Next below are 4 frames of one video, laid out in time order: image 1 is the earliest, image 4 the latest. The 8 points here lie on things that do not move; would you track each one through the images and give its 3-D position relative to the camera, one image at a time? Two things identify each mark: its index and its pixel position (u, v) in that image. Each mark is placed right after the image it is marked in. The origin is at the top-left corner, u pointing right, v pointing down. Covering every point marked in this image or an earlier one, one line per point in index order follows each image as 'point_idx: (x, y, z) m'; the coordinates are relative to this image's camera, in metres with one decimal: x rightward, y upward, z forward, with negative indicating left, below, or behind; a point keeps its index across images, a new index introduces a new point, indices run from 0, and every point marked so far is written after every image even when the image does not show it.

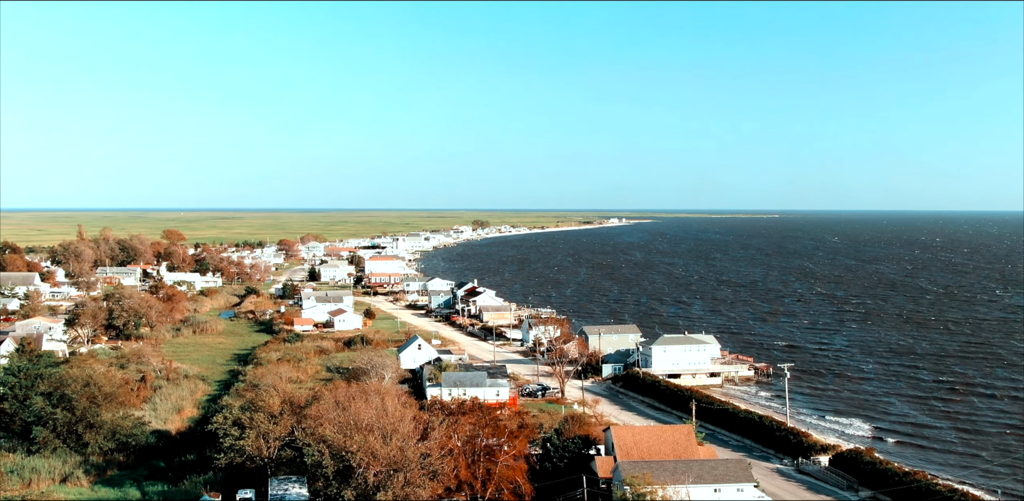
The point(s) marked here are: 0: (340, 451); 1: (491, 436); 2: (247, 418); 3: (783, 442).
0: (-3.6, -4.3, +16.9) m
1: (-0.5, -4.4, +18.2) m
2: (-6.5, -4.1, +19.0) m
3: (+6.5, -4.6, +18.5) m
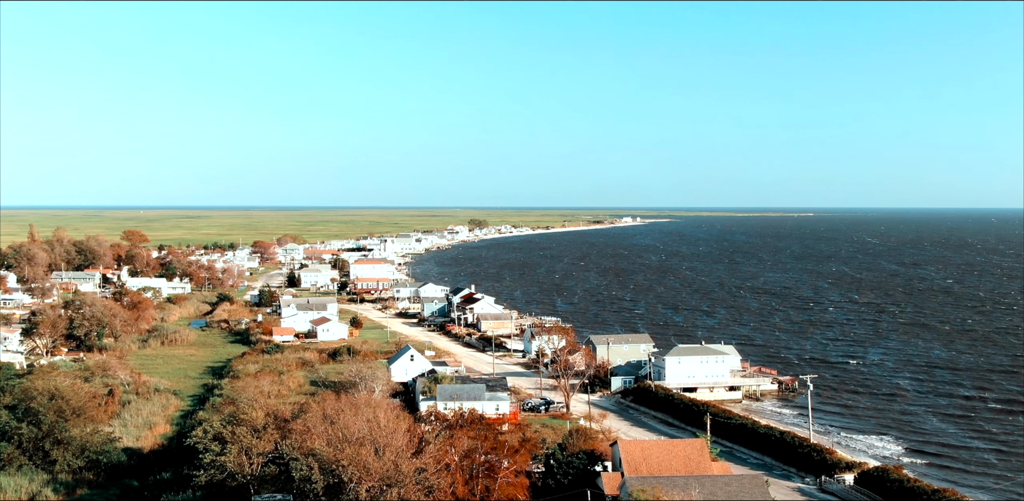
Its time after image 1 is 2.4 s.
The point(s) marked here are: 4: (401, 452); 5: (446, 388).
0: (-3.6, -4.3, +15.4) m
1: (-0.5, -4.4, +16.7) m
2: (-6.5, -4.1, +17.5) m
3: (+6.5, -4.6, +17.0) m
4: (-2.3, -4.1, +15.9) m
5: (-1.8, -3.6, +20.0) m
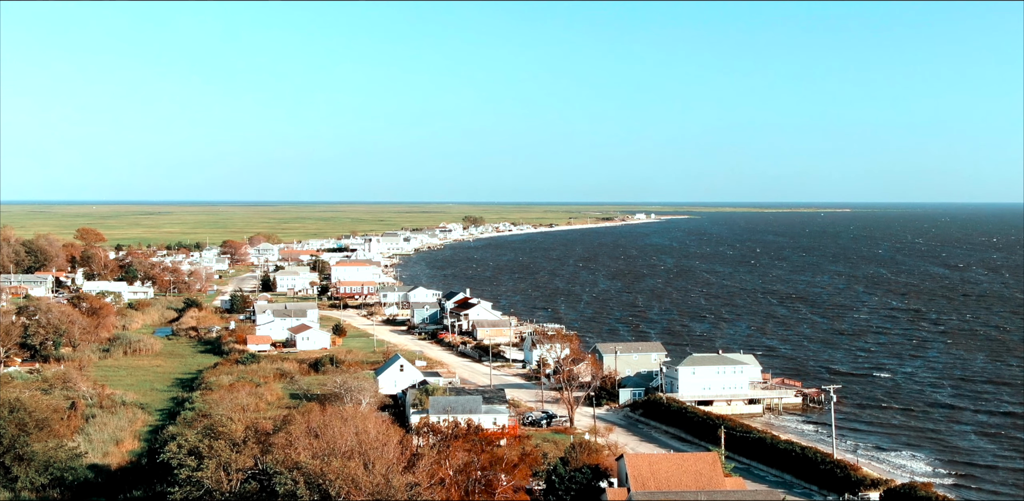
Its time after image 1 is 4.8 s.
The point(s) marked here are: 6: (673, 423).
0: (-3.6, -4.3, +14.0) m
1: (-0.5, -4.4, +15.4) m
2: (-6.5, -4.1, +16.1) m
3: (+6.5, -4.6, +15.6) m
4: (-2.3, -4.1, +14.5) m
5: (-1.8, -3.6, +18.6) m
6: (+4.1, -4.3, +19.4) m
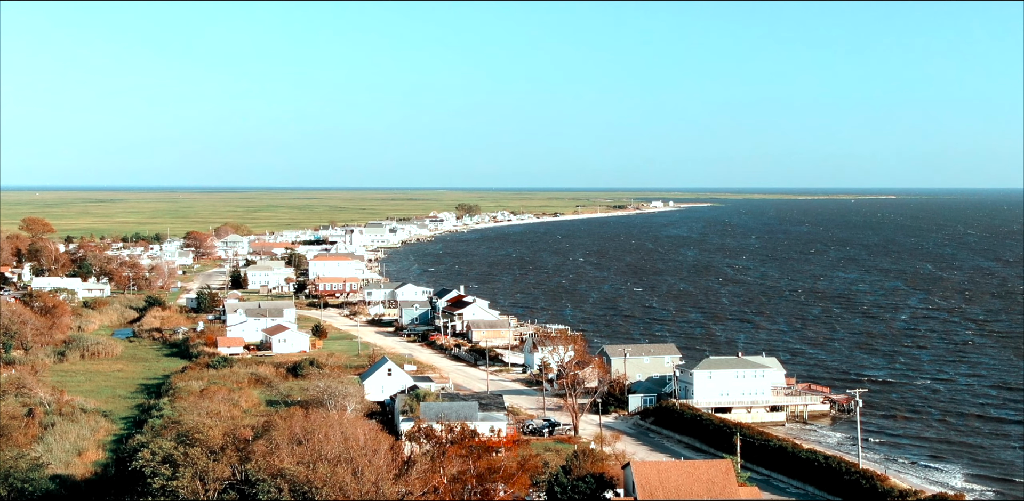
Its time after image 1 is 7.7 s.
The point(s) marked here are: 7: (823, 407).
0: (-3.7, -4.2, +12.7) m
1: (-0.5, -4.3, +14.1) m
2: (-6.5, -4.0, +14.8) m
3: (+6.5, -4.5, +14.3) m
4: (-2.3, -4.0, +13.2) m
5: (-1.8, -3.5, +17.3) m
6: (+4.0, -4.2, +18.1) m
7: (+7.6, -3.9, +19.6) m
